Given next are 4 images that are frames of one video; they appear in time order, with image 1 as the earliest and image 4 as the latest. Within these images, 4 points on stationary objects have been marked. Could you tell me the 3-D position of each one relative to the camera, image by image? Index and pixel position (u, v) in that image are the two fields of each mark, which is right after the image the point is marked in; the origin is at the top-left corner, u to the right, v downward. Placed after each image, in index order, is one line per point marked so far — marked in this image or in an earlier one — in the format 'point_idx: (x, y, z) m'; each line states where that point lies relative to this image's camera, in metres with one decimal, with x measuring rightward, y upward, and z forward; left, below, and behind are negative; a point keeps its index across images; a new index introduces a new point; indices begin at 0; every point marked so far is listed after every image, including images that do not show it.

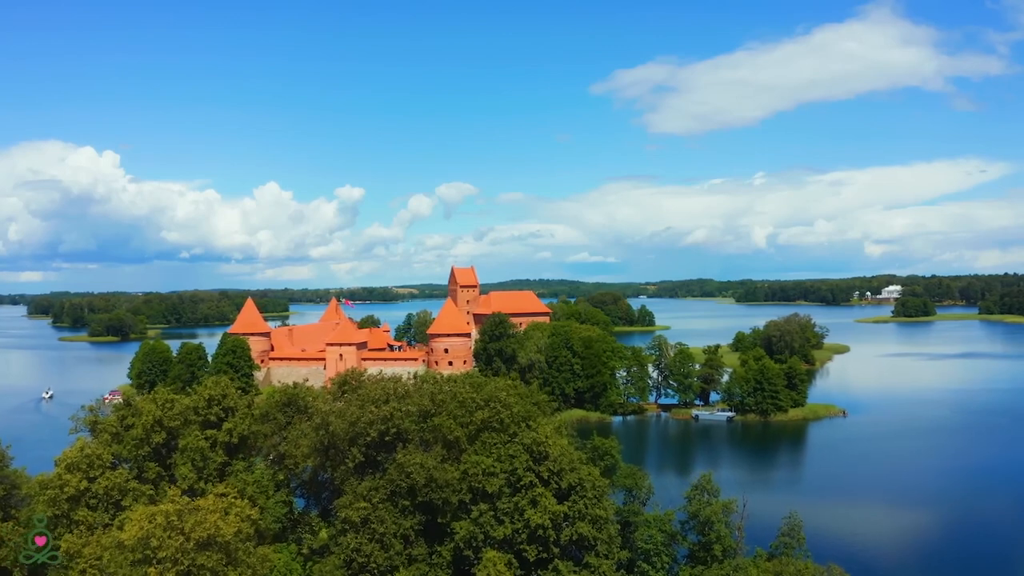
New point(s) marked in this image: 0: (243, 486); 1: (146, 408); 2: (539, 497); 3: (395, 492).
0: (-6.7, -4.9, +18.2) m
1: (-9.4, -3.1, +18.6) m
2: (+0.6, -4.6, +16.1) m
3: (-2.7, -4.6, +16.5) m
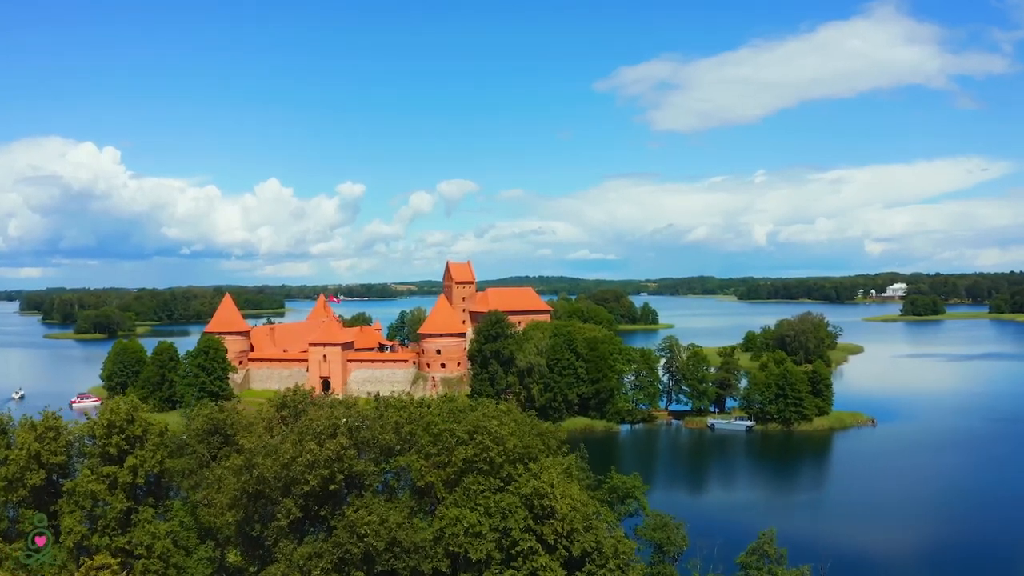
0: (-6.8, -4.8, +13.8) m
1: (-9.5, -2.9, +14.2) m
2: (+0.5, -4.5, +11.6) m
3: (-2.8, -4.5, +12.1) m
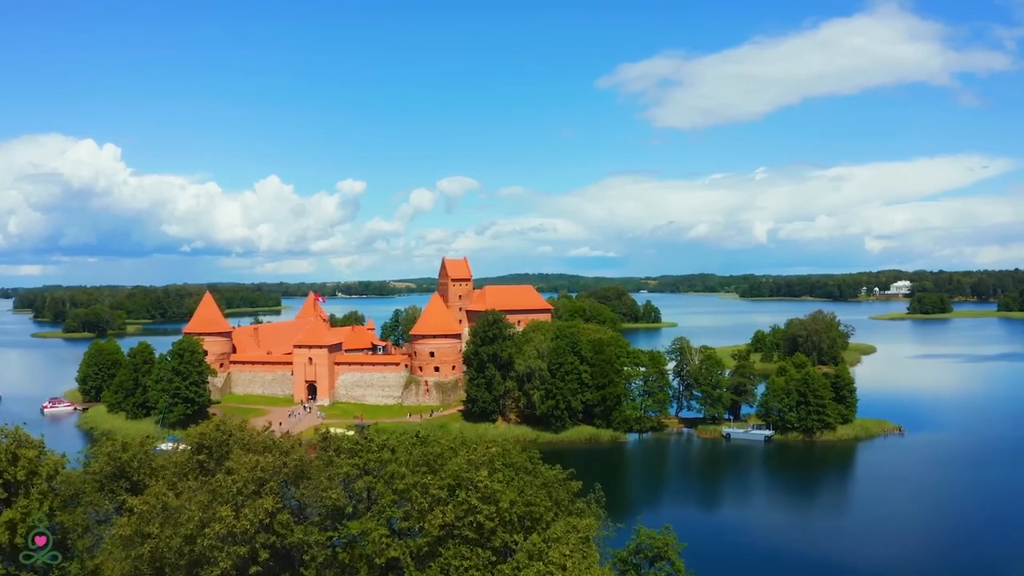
0: (-6.9, -4.8, +10.3) m
1: (-9.6, -2.9, +10.7) m
2: (+0.4, -4.5, +8.2) m
3: (-2.8, -4.5, +8.6) m
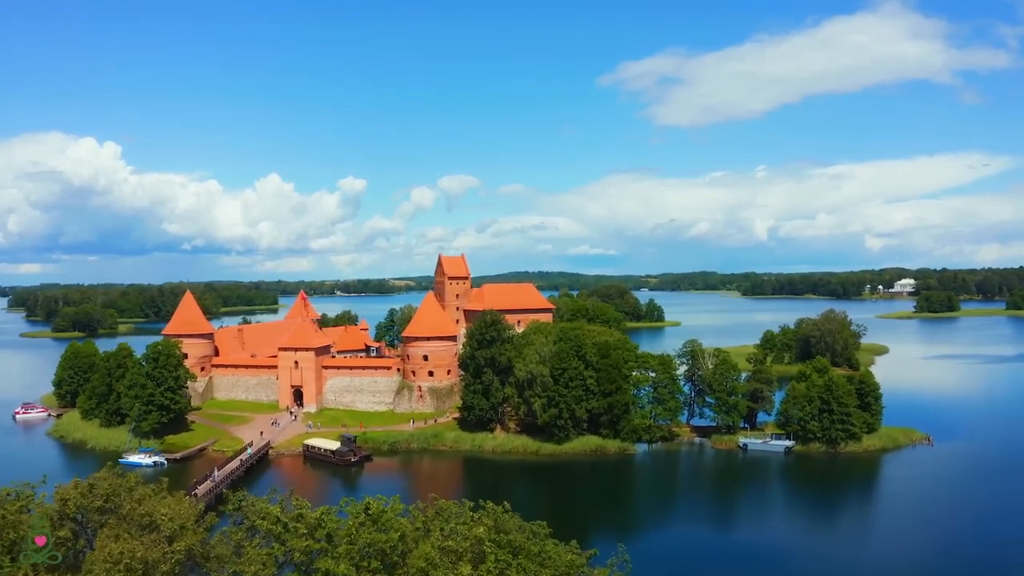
0: (-6.9, -4.8, +7.2) m
1: (-9.6, -2.9, +7.6) m
2: (+0.4, -4.5, +5.0) m
3: (-2.9, -4.5, +5.5) m
